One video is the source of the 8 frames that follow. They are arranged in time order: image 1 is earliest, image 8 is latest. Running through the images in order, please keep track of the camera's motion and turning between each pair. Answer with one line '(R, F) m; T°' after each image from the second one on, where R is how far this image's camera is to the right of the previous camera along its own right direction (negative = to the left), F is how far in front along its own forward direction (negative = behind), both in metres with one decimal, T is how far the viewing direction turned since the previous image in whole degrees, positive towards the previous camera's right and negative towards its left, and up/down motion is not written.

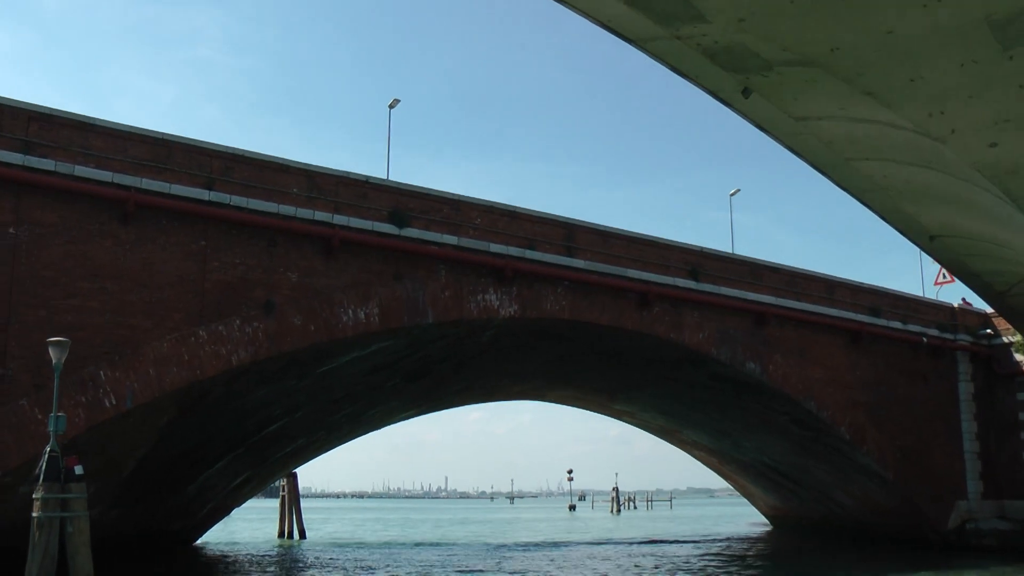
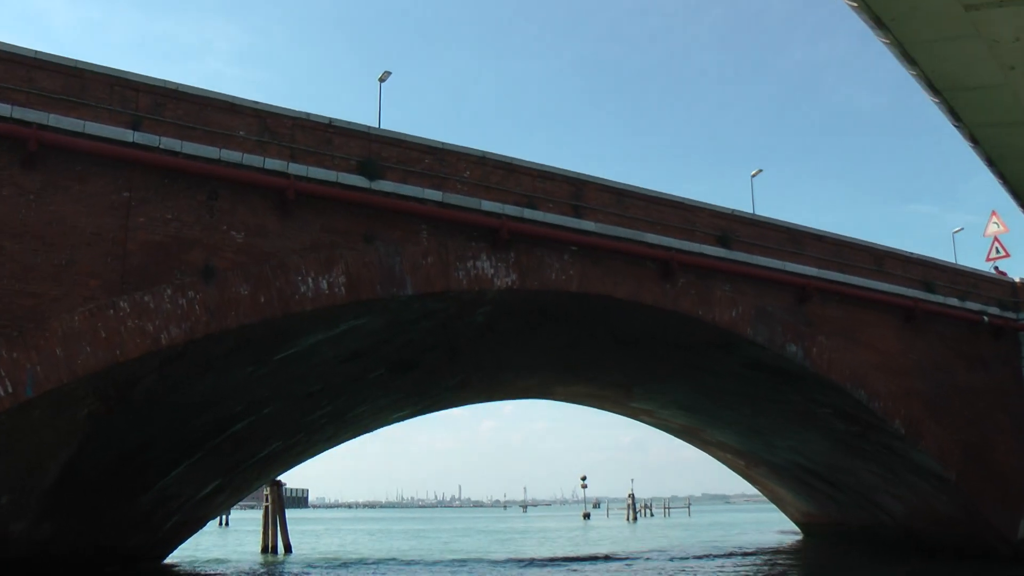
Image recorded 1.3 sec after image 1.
(+0.2, +2.3) m; -1°
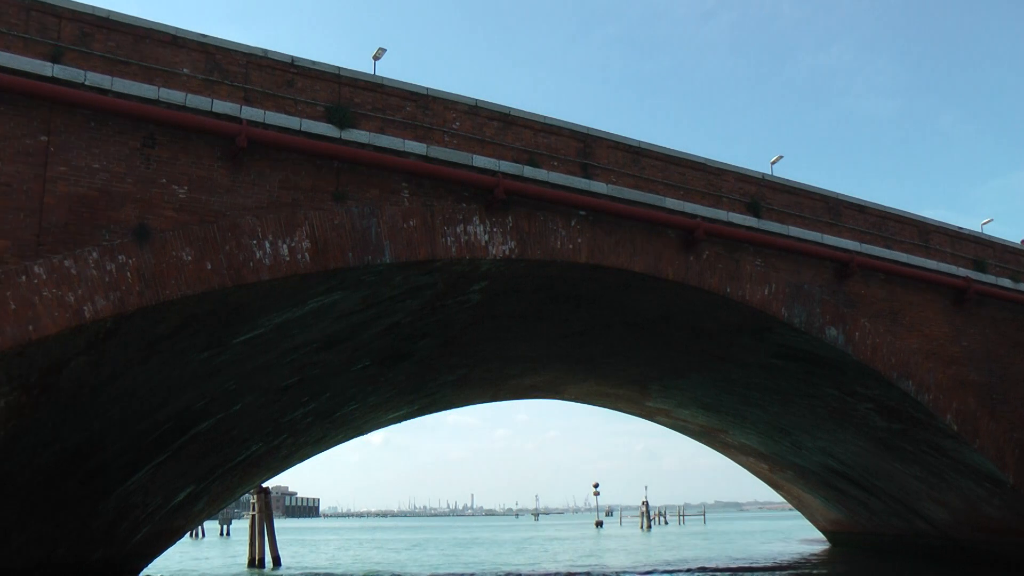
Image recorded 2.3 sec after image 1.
(+0.2, +1.7) m; -1°
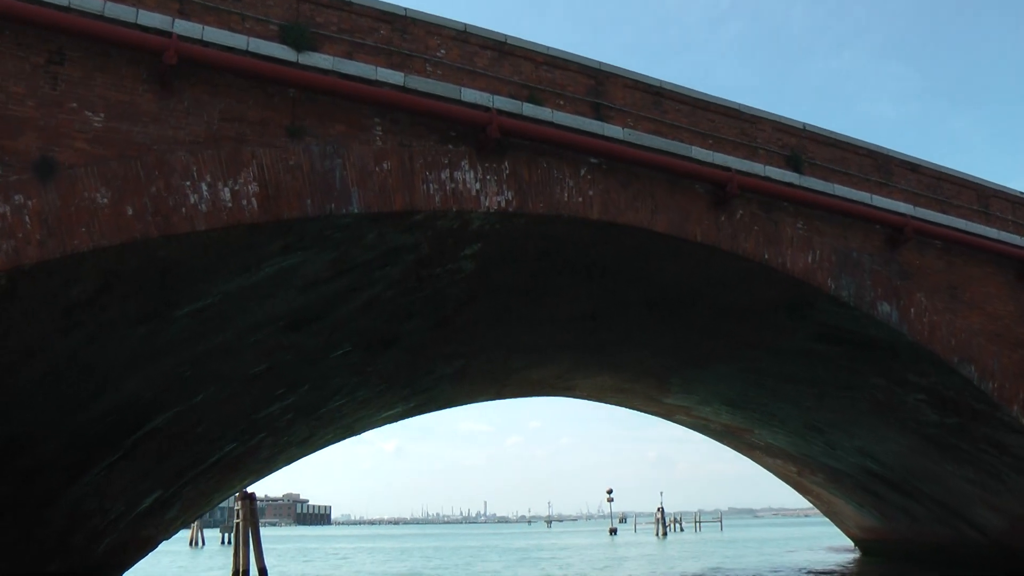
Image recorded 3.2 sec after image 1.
(+0.1, +1.7) m; -1°
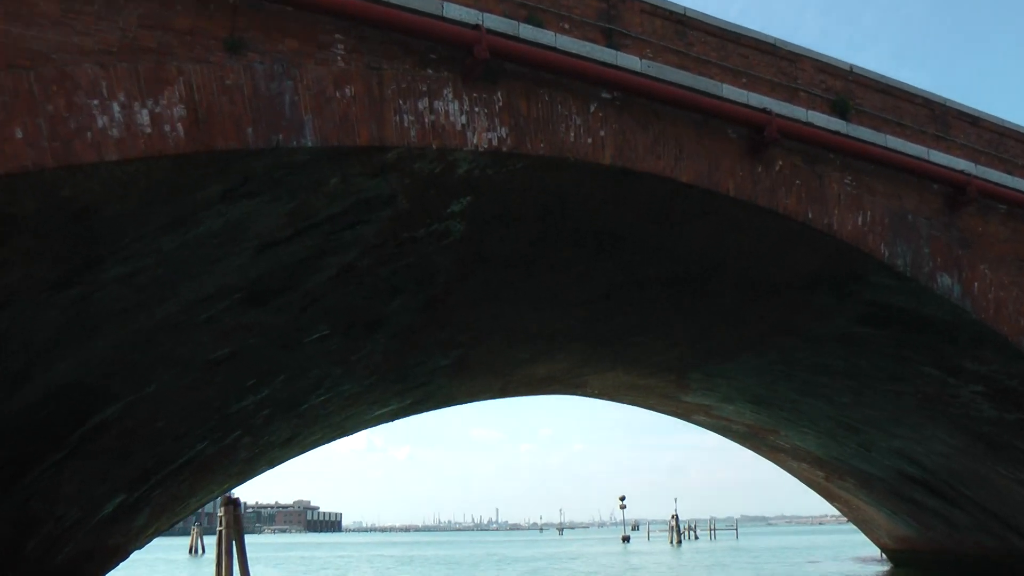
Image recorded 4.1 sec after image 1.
(+0.1, +1.5) m; -1°
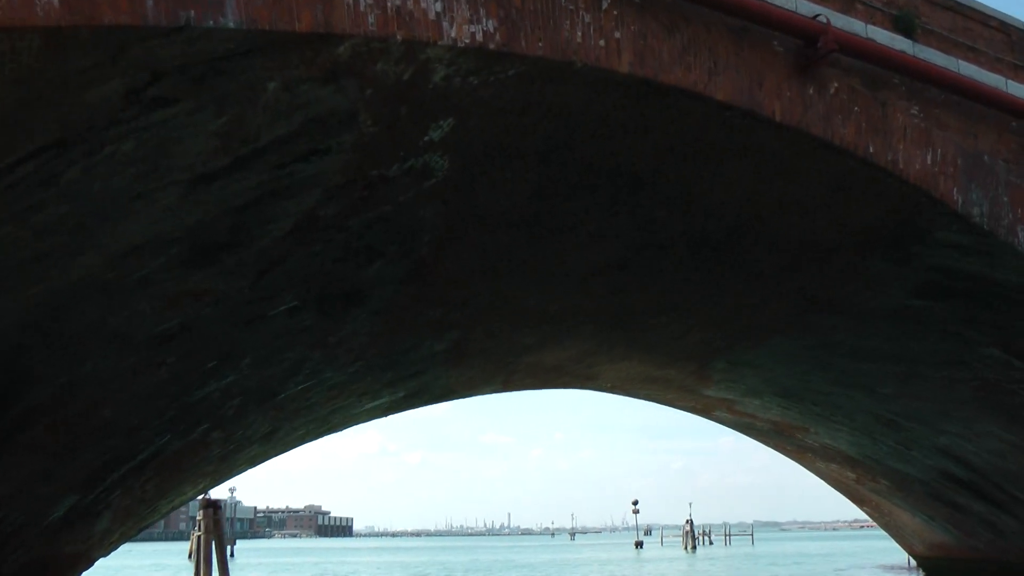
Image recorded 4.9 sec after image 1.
(+0.1, +1.5) m; -1°
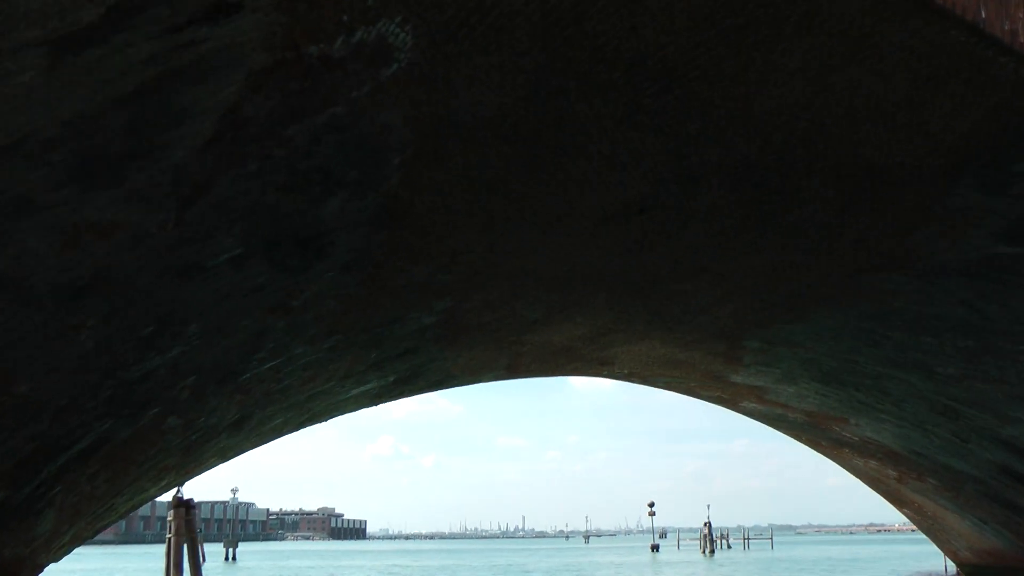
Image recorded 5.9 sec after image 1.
(+0.2, +1.7) m; -1°
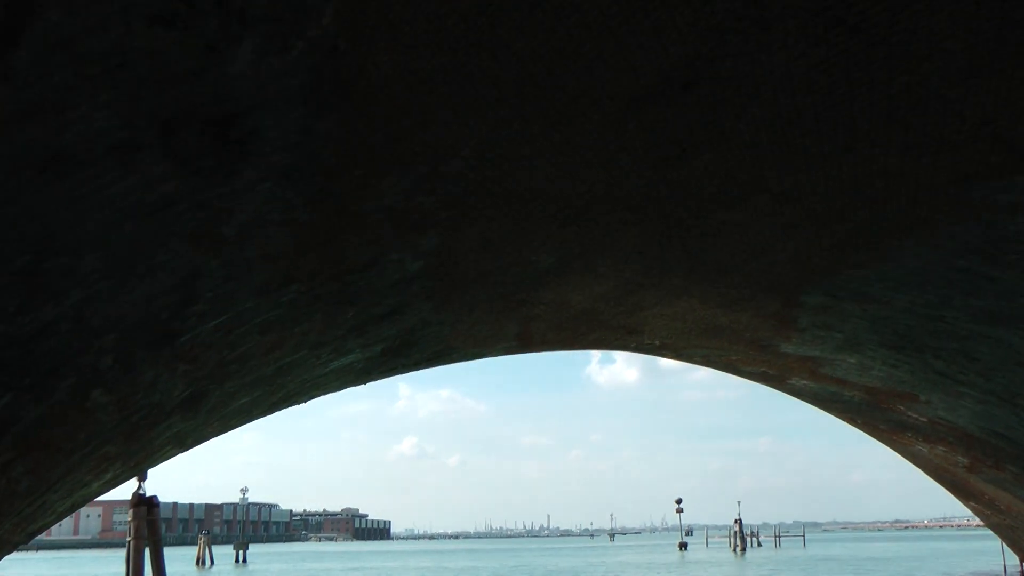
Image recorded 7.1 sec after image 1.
(+0.2, +2.2) m; -1°
